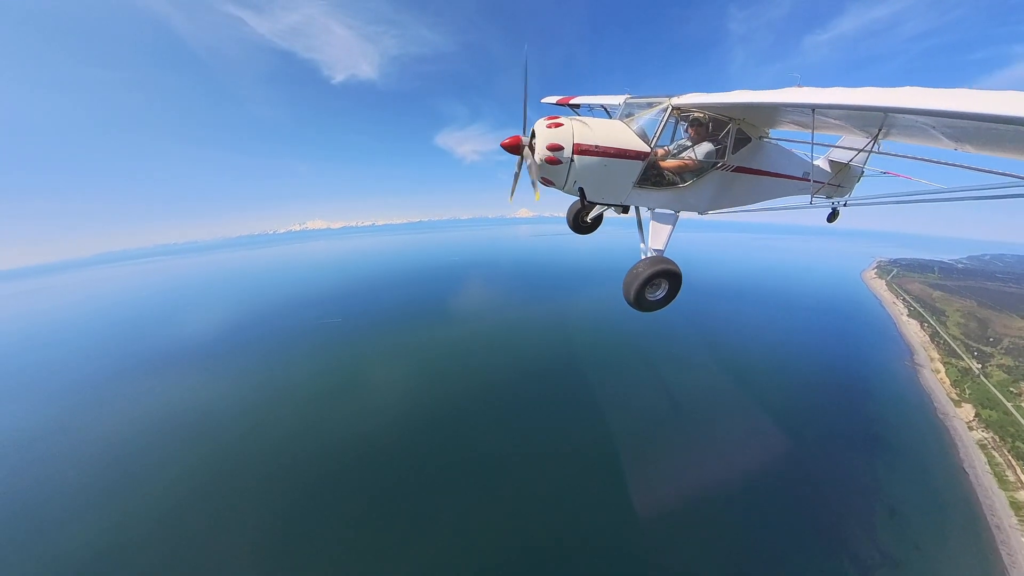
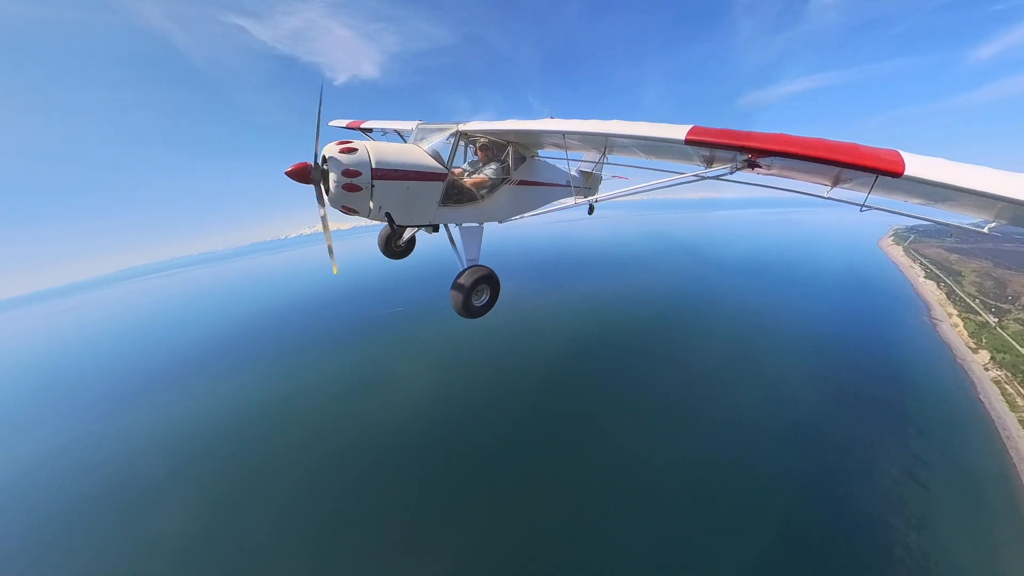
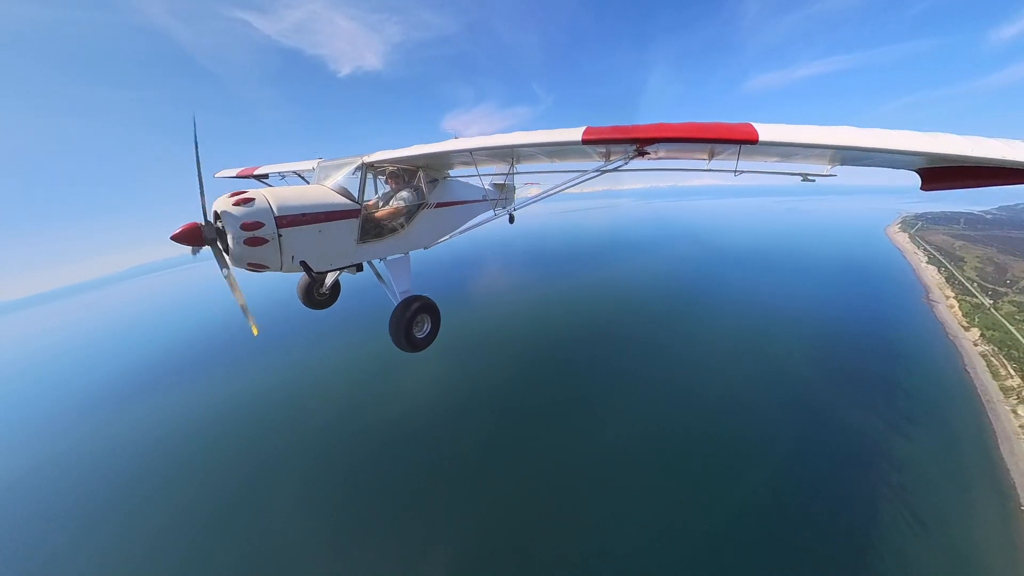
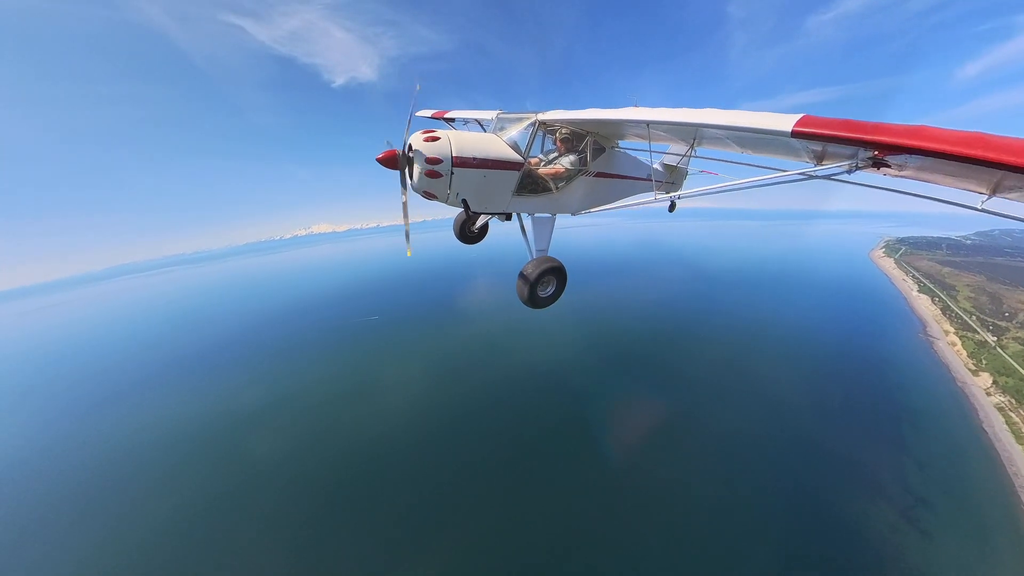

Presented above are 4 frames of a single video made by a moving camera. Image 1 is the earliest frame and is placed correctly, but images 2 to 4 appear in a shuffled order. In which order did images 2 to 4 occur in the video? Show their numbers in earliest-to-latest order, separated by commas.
4, 2, 3
